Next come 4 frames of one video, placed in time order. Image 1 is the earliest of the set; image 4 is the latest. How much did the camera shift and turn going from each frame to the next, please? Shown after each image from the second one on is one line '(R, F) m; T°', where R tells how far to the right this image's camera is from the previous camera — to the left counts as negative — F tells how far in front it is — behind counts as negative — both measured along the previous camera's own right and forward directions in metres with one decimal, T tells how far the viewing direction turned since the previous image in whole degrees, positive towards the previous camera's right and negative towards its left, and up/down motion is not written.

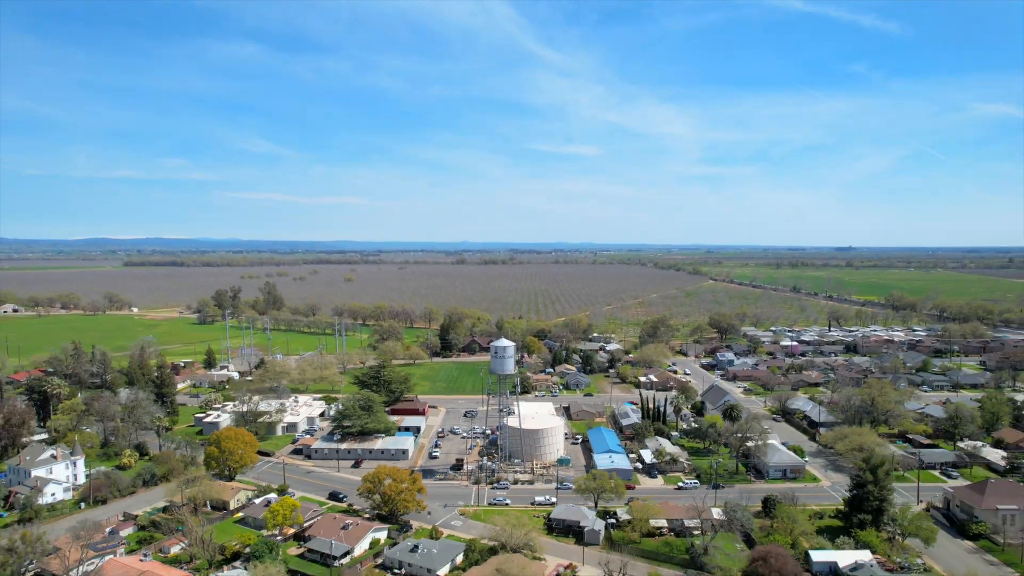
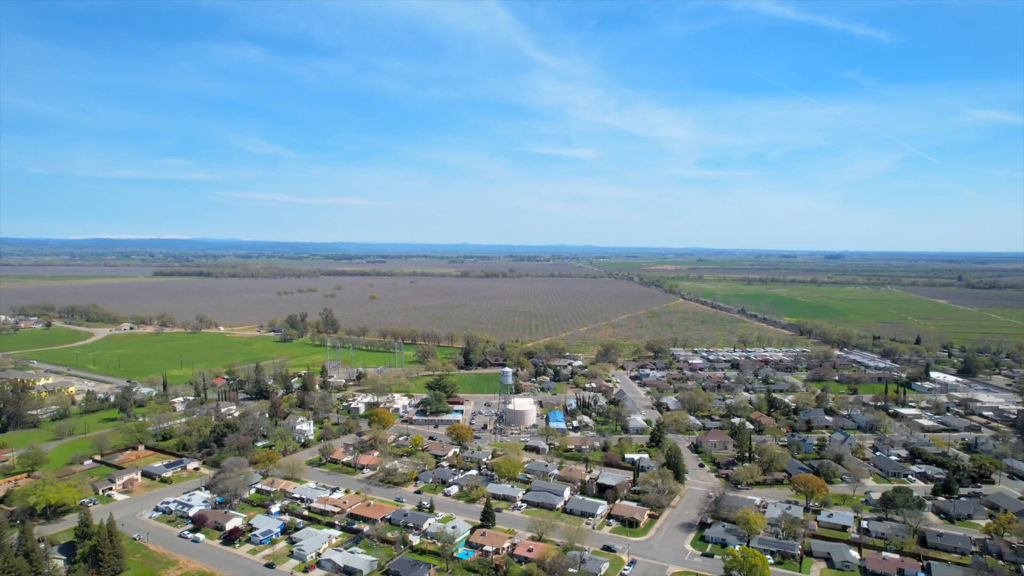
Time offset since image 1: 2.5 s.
(0.0, -11.7) m; 0°
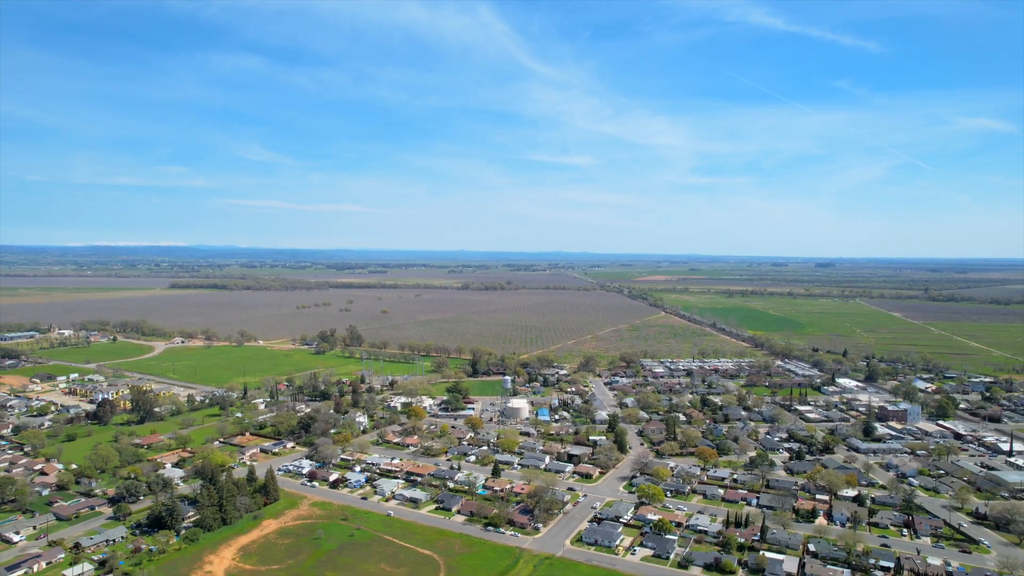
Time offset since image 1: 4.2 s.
(-0.1, -8.3) m; 0°
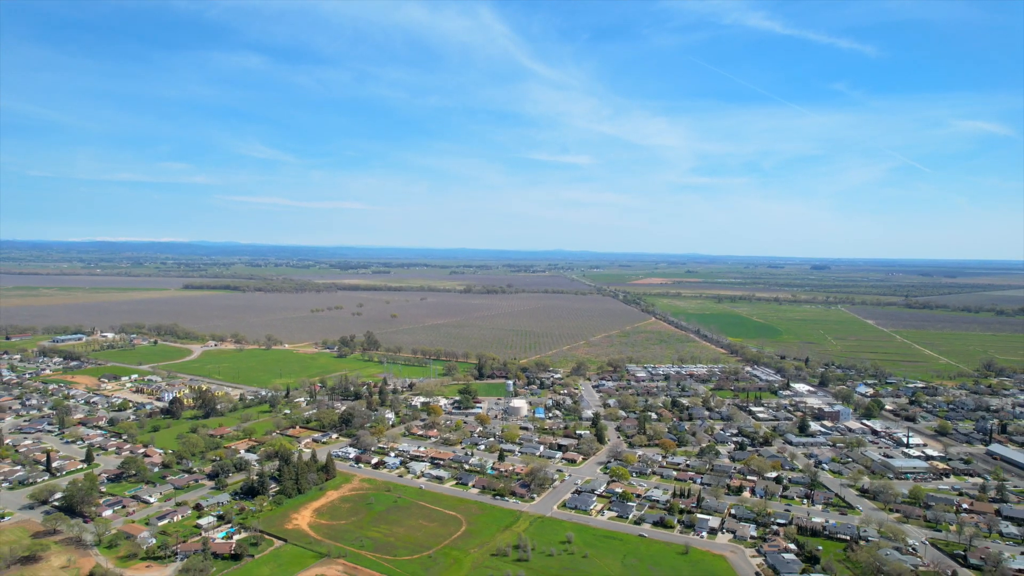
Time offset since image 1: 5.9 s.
(-0.2, -6.2) m; 0°
